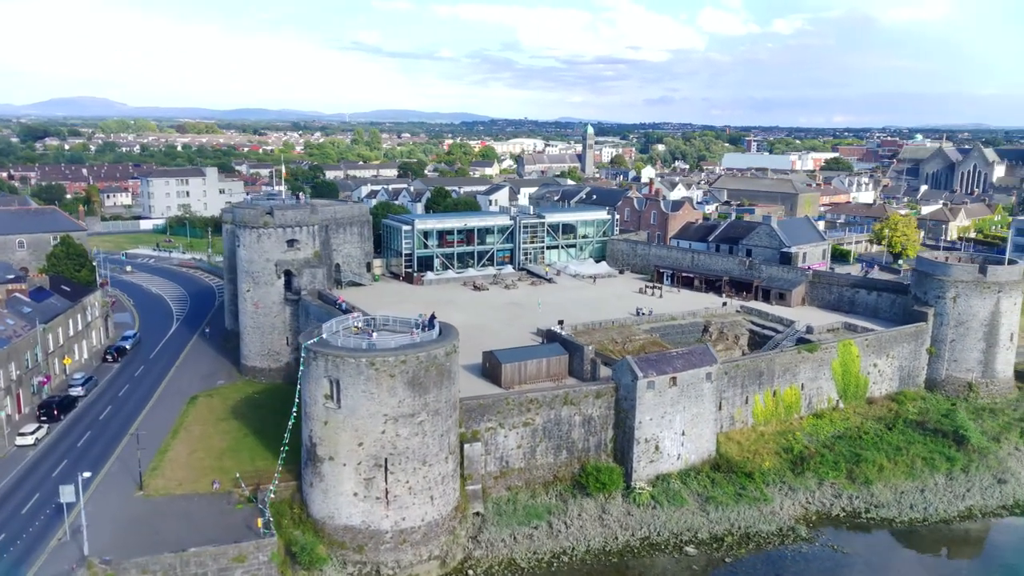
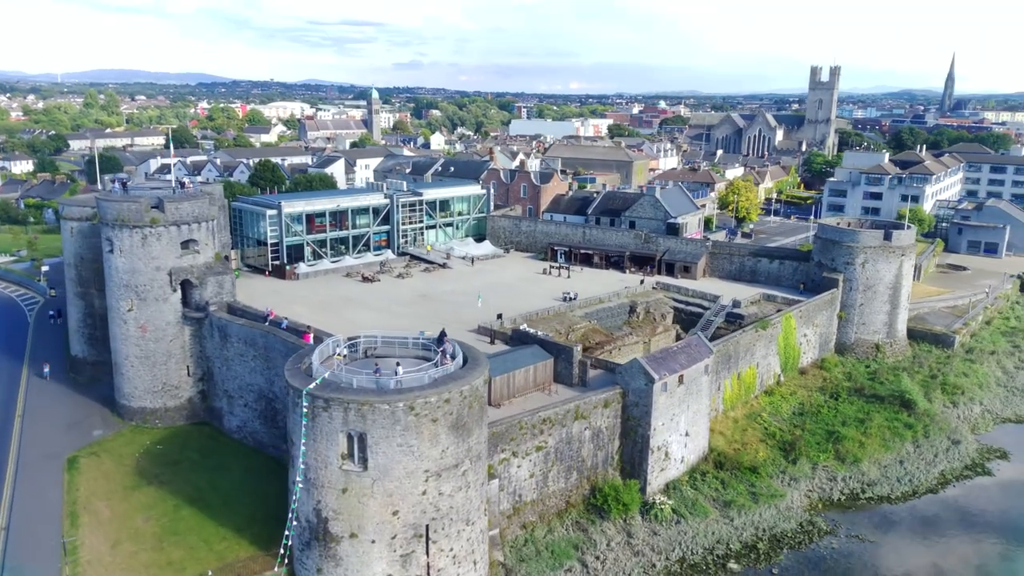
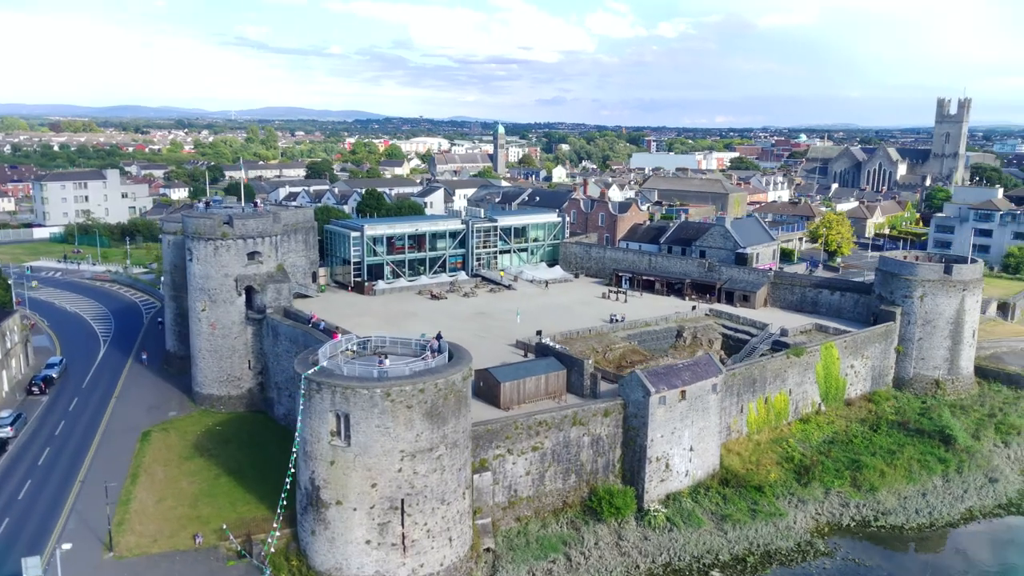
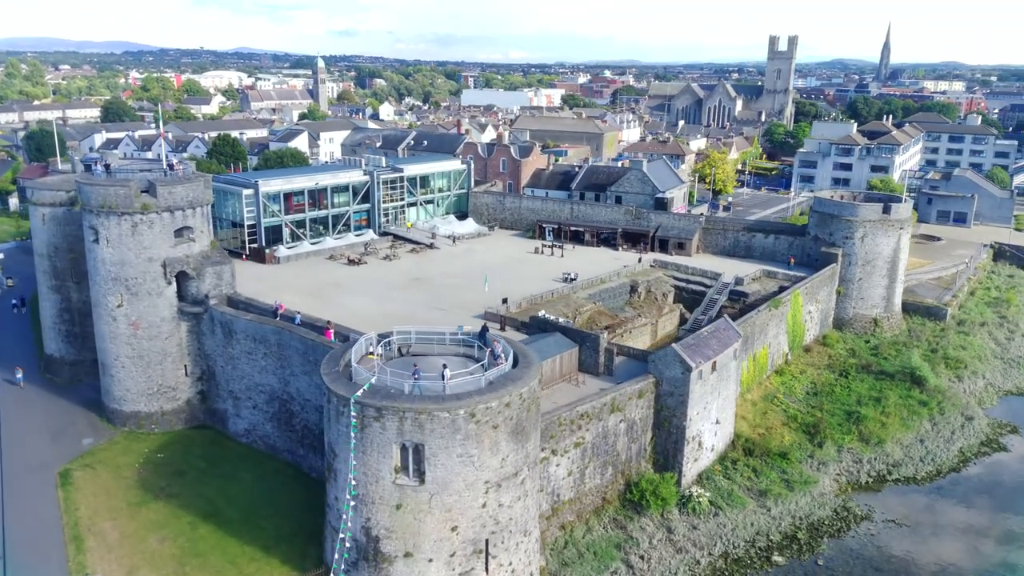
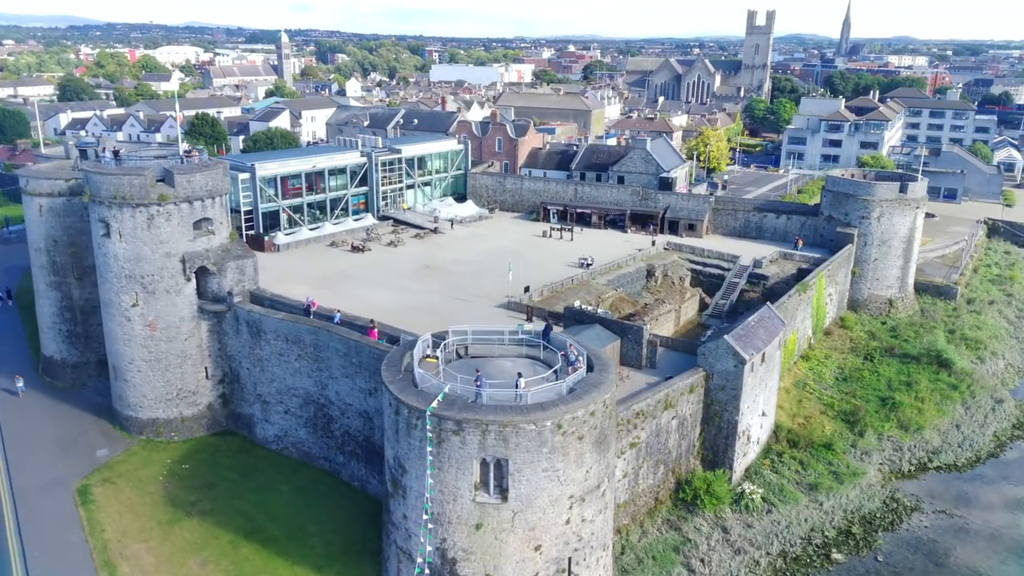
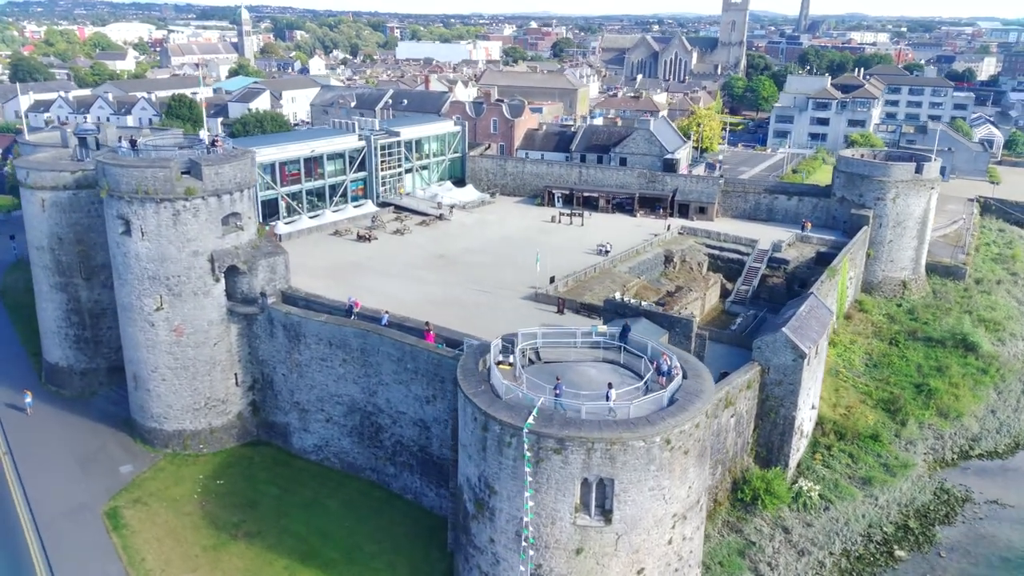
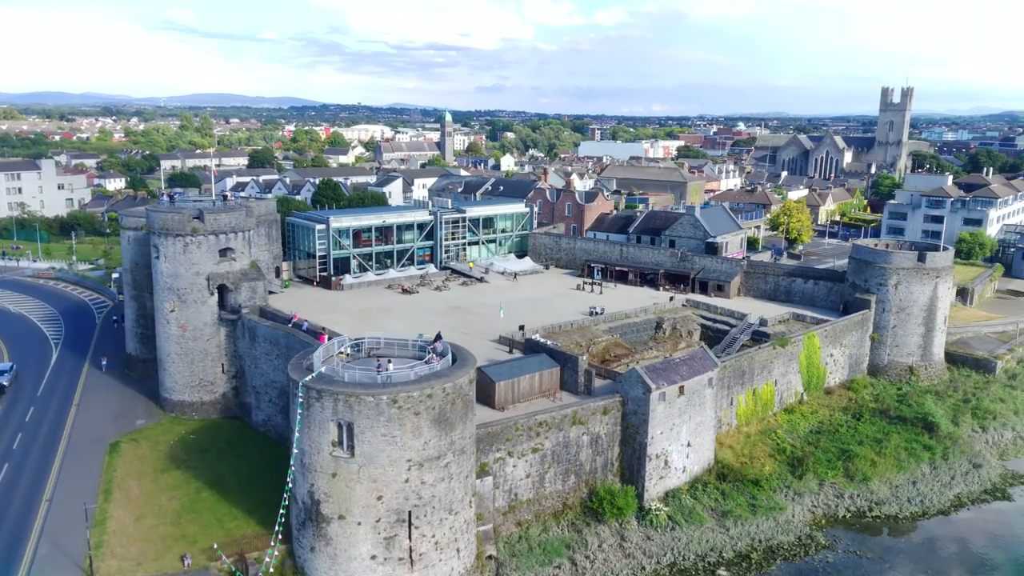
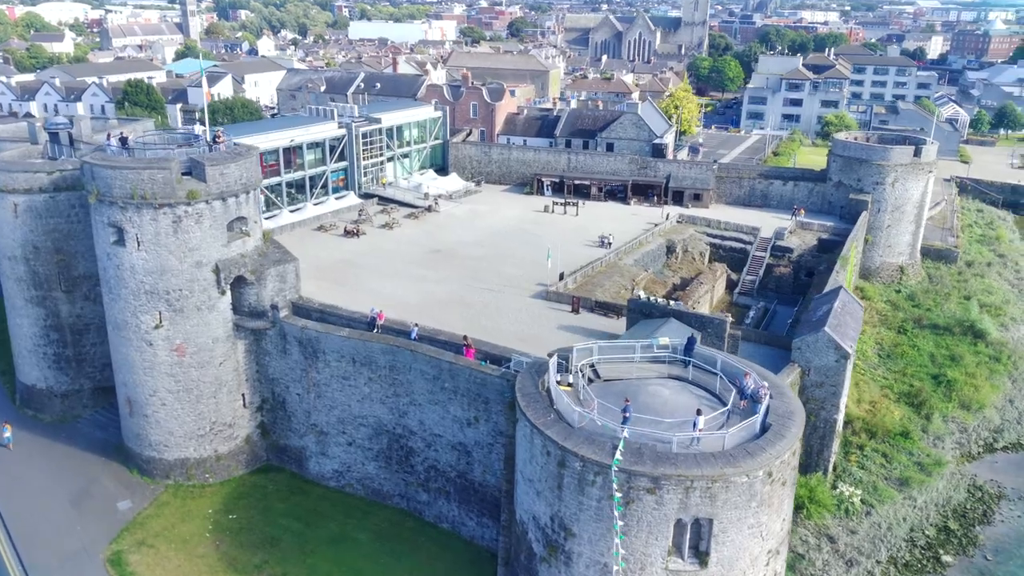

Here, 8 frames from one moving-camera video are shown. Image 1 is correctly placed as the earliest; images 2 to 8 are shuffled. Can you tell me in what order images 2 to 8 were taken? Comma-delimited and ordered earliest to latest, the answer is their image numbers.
3, 7, 2, 4, 5, 6, 8
